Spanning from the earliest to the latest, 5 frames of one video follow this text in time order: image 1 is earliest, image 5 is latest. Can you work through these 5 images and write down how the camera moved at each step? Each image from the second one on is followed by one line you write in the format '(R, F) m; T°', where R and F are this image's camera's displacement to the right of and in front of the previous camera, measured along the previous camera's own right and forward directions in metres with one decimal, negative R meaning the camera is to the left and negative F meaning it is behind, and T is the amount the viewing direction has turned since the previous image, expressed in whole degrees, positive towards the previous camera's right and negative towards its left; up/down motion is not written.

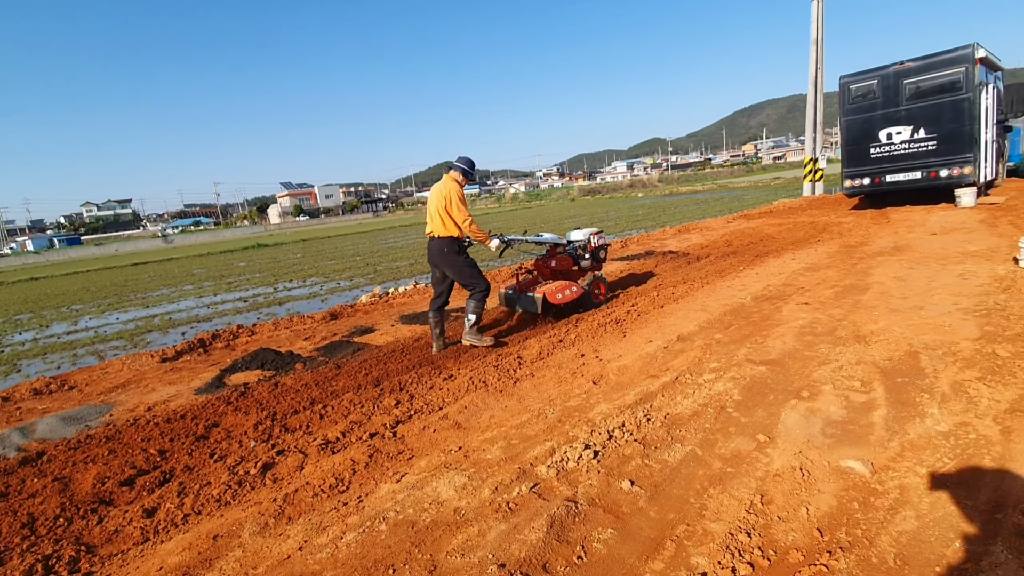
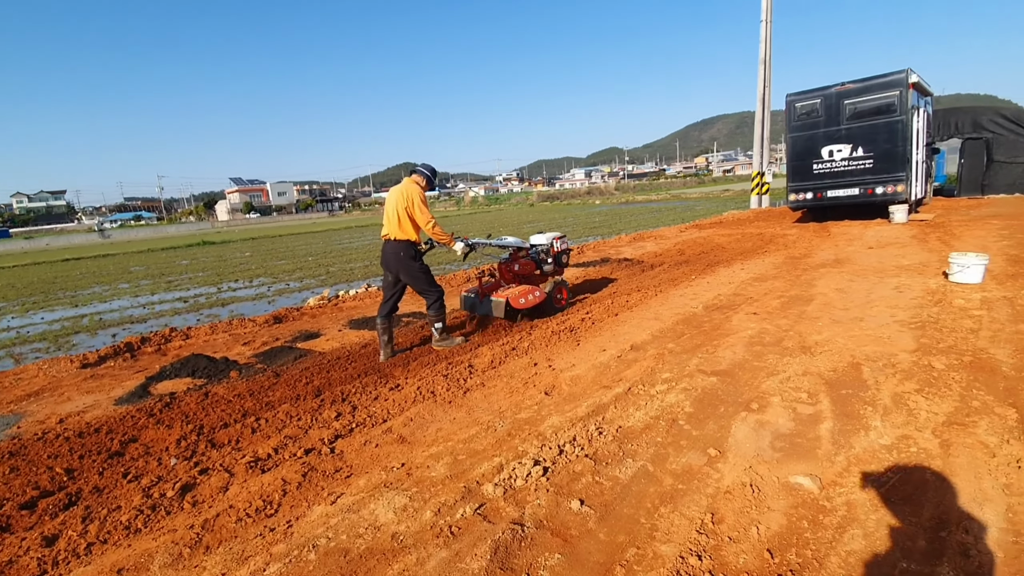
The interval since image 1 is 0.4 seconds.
(+0.1, +0.2) m; +5°
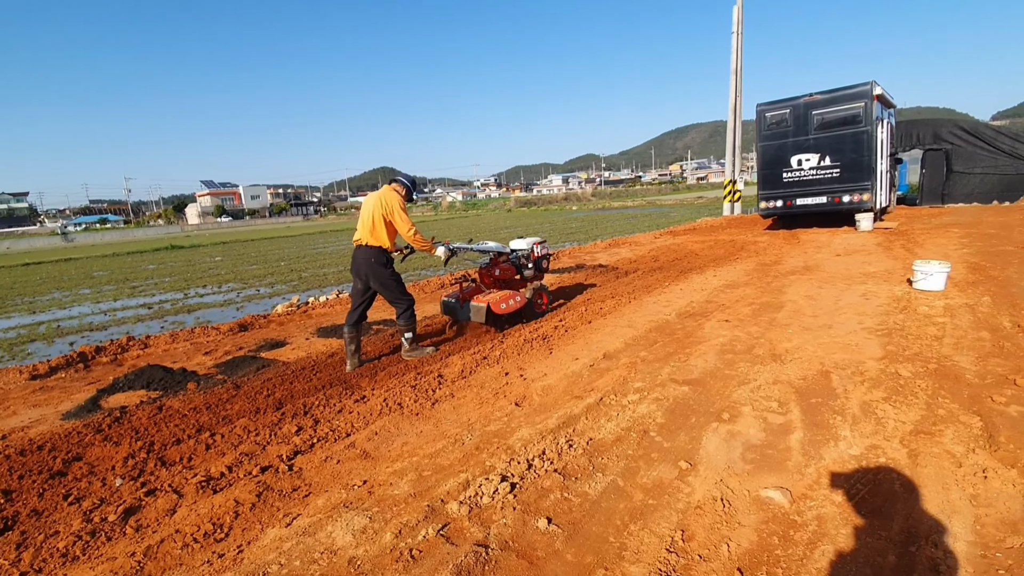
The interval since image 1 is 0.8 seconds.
(+0.1, +0.1) m; +3°
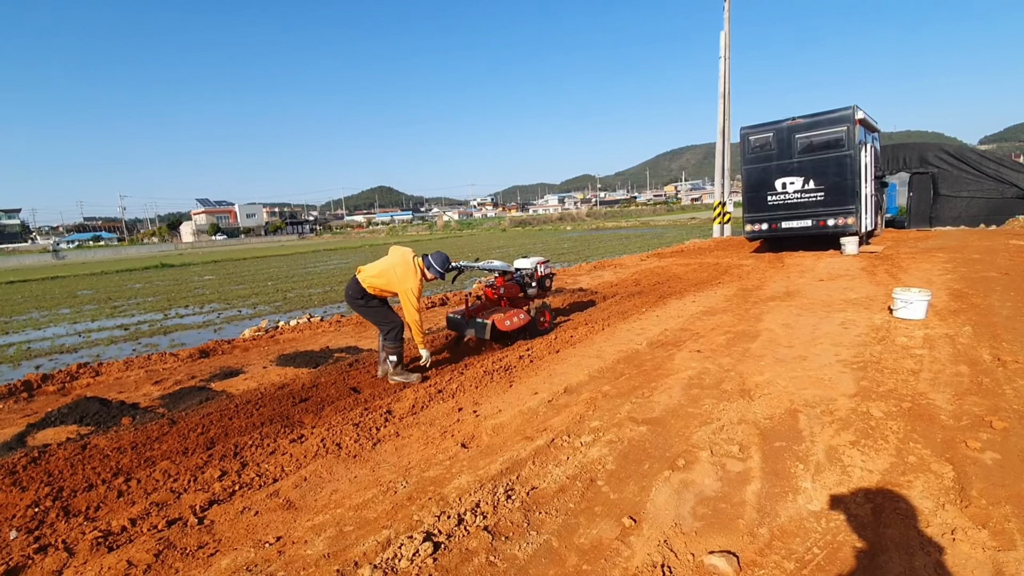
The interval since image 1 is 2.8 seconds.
(+0.4, +0.3) m; 0°
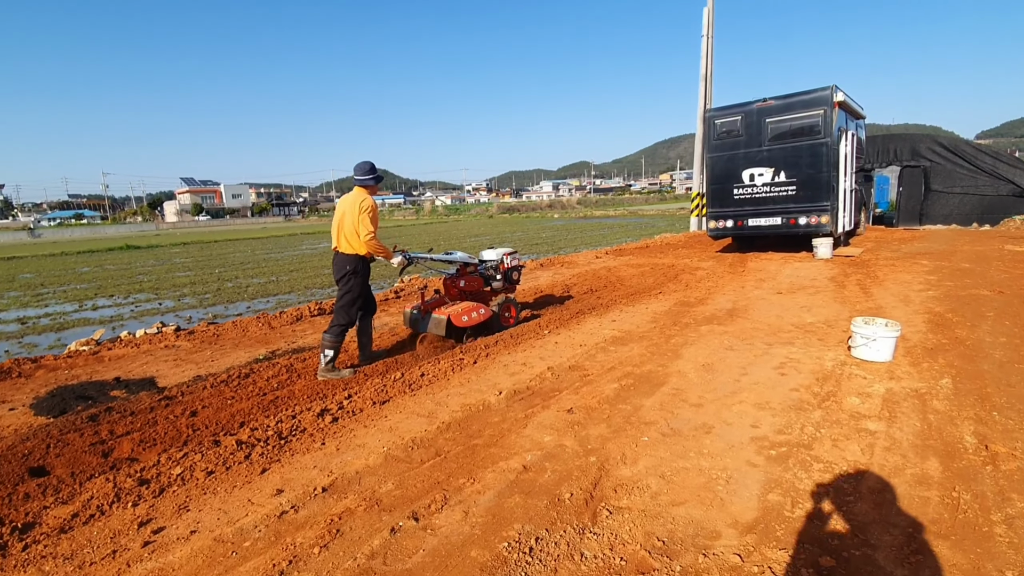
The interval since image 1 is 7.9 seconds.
(+1.7, +1.8) m; +1°
